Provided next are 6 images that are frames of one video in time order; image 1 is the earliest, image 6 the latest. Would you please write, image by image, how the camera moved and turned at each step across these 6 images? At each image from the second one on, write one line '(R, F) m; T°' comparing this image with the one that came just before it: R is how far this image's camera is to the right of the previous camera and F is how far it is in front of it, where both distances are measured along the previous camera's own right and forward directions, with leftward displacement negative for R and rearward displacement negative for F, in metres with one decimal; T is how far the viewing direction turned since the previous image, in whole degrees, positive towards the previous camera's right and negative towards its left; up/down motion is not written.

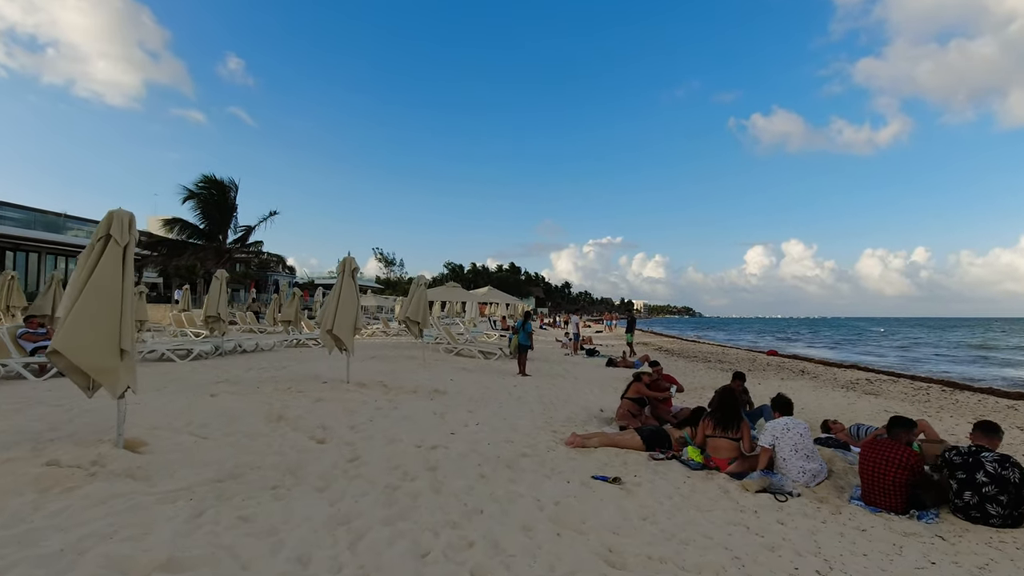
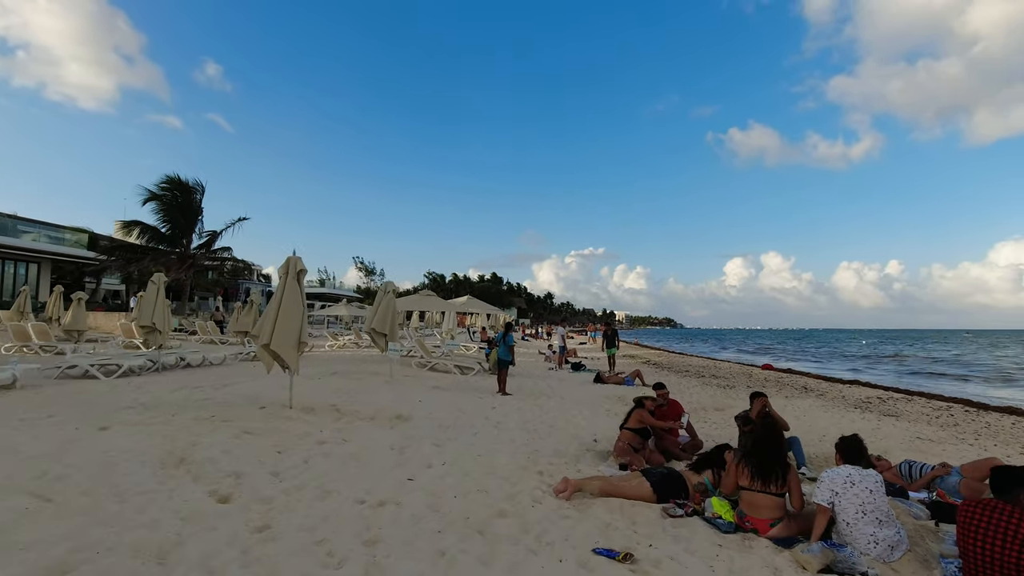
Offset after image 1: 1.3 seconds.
(+0.1, +1.3) m; +2°
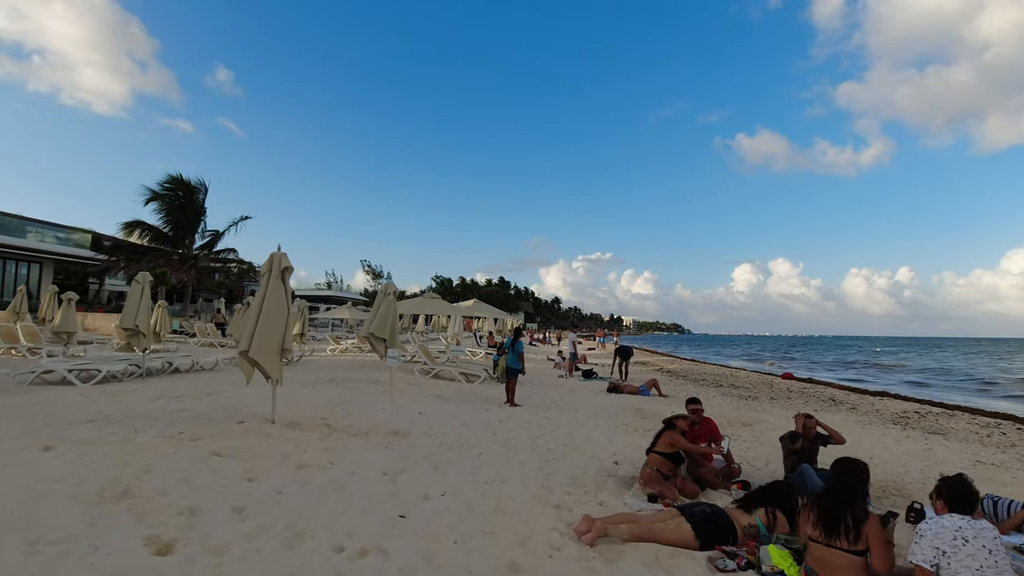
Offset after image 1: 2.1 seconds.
(0.0, +0.8) m; -1°
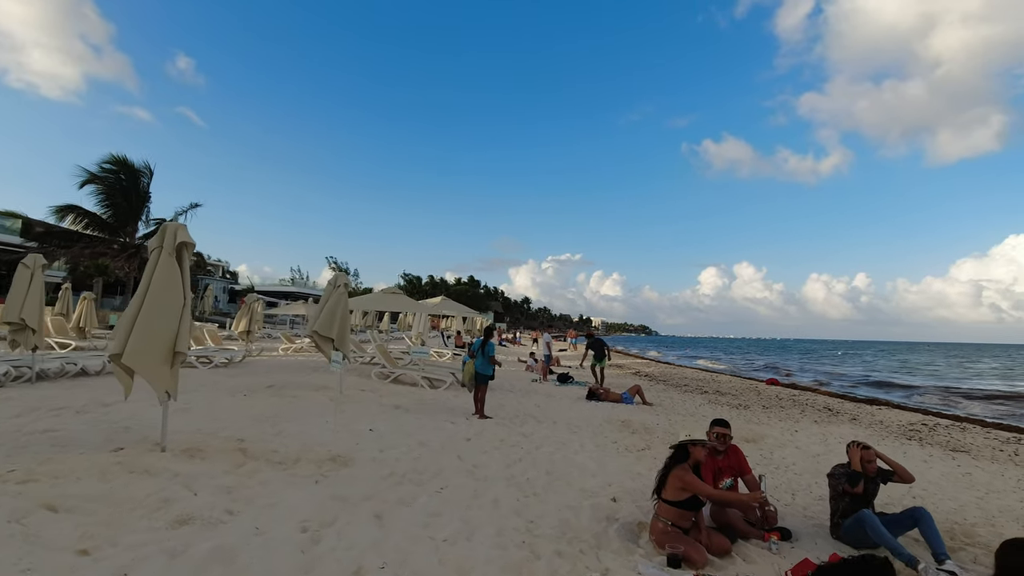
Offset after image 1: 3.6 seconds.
(0.0, +1.3) m; +3°
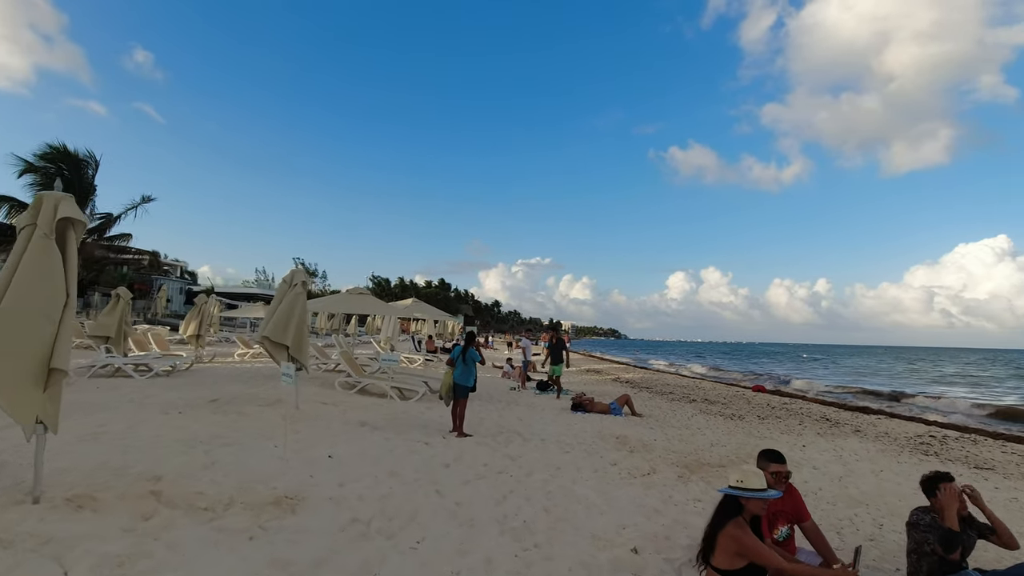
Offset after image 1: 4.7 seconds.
(-0.2, +1.0) m; +3°
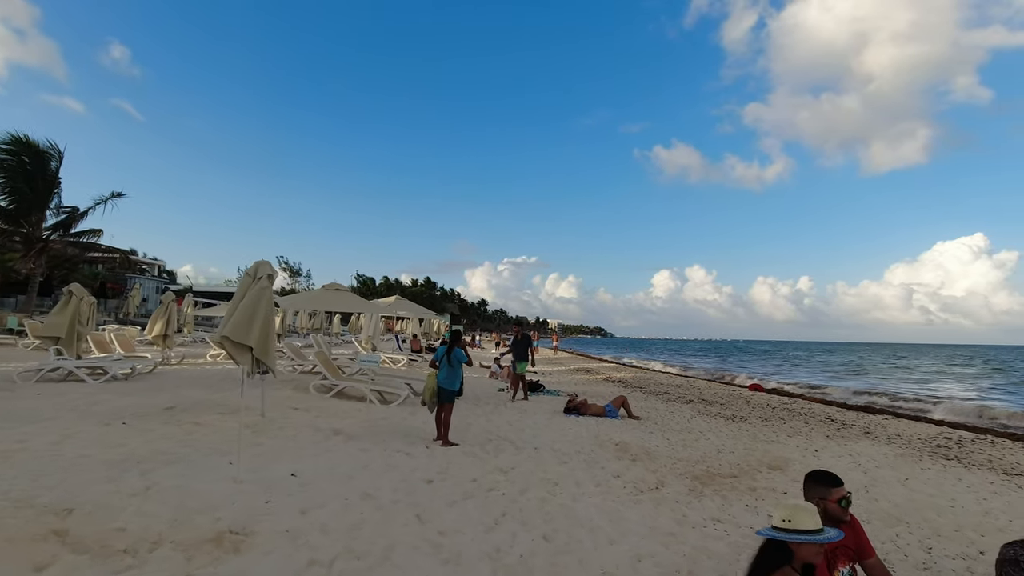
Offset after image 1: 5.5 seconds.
(0.0, +0.7) m; +1°
